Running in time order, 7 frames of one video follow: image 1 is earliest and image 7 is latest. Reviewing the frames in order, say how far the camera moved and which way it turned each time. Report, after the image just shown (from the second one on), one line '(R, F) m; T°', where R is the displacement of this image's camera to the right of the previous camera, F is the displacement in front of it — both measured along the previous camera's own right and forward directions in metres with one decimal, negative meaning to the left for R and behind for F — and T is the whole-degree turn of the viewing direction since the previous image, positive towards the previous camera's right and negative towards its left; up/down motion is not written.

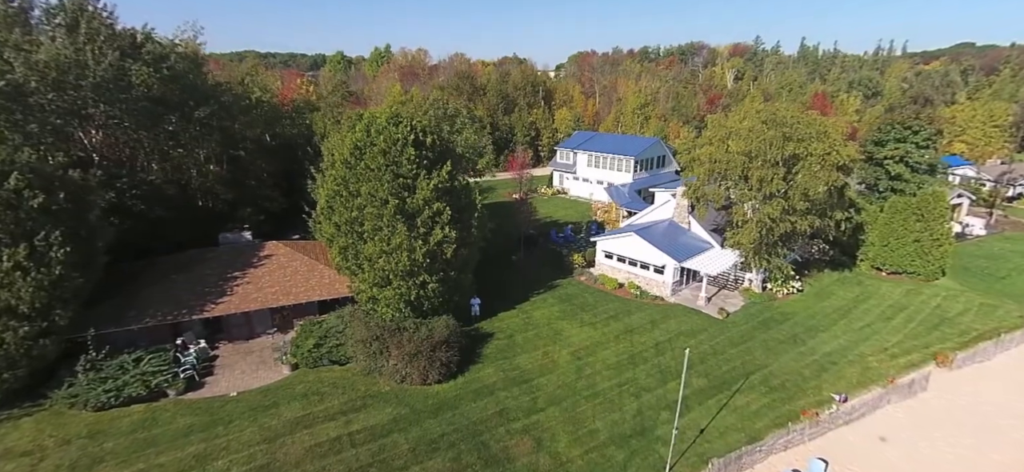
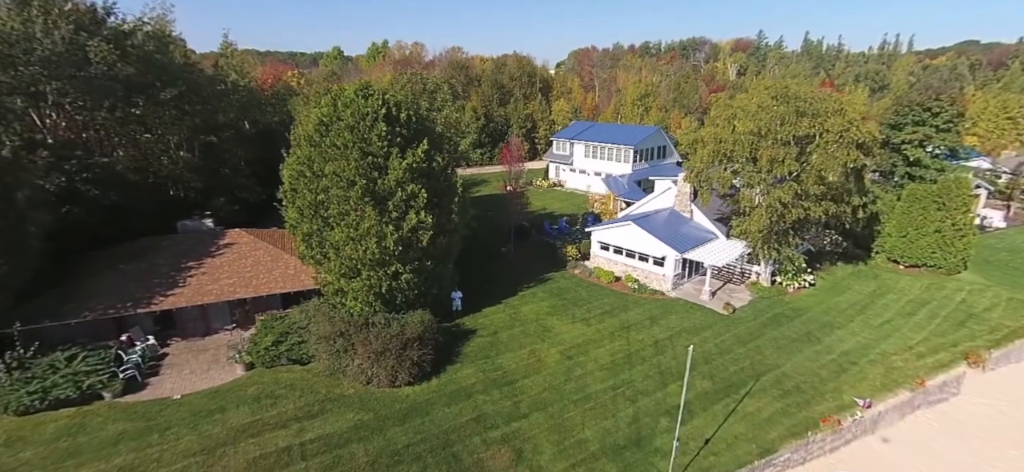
(+0.8, +2.6) m; 0°
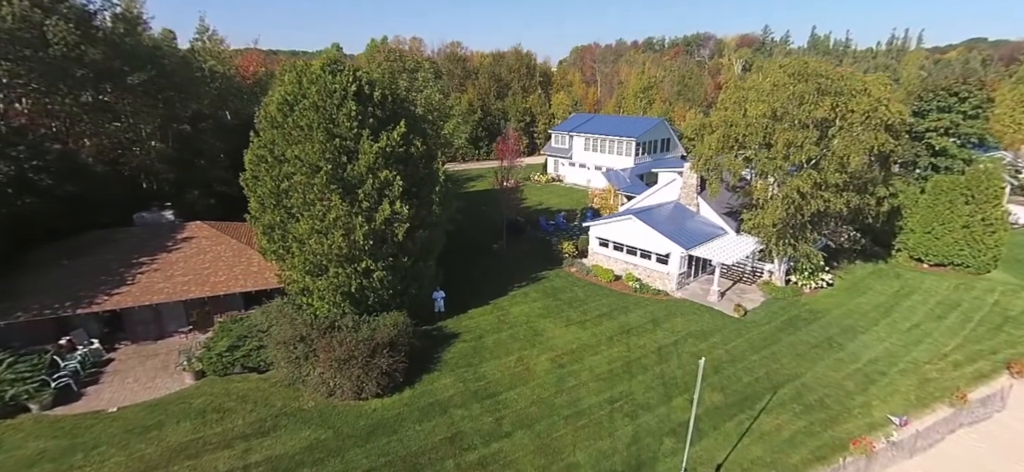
(+0.7, +2.5) m; 0°
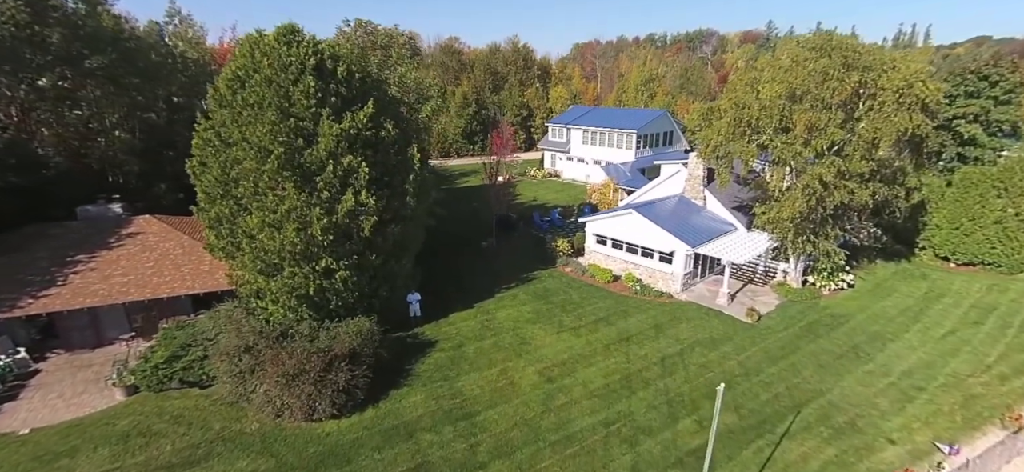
(+0.7, +2.6) m; 0°
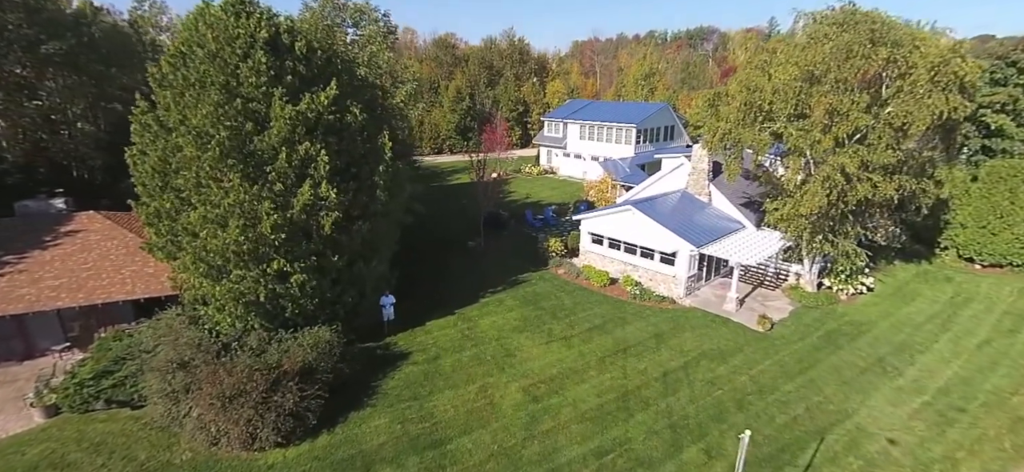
(+0.6, +2.2) m; 0°
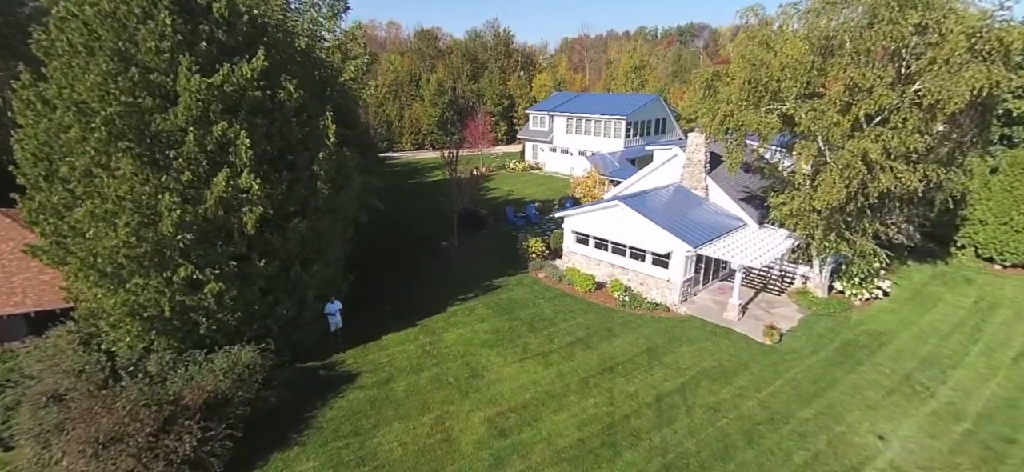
(+0.7, +2.7) m; +1°
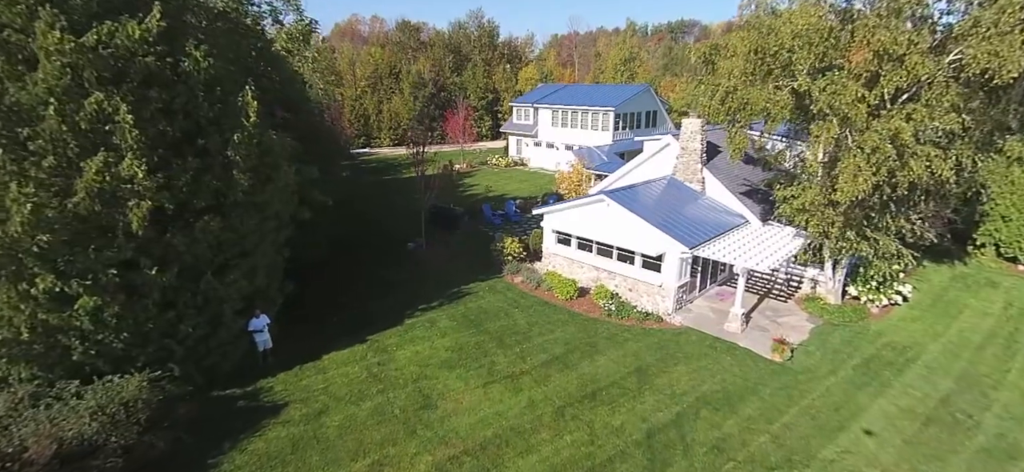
(+0.8, +2.6) m; +1°
